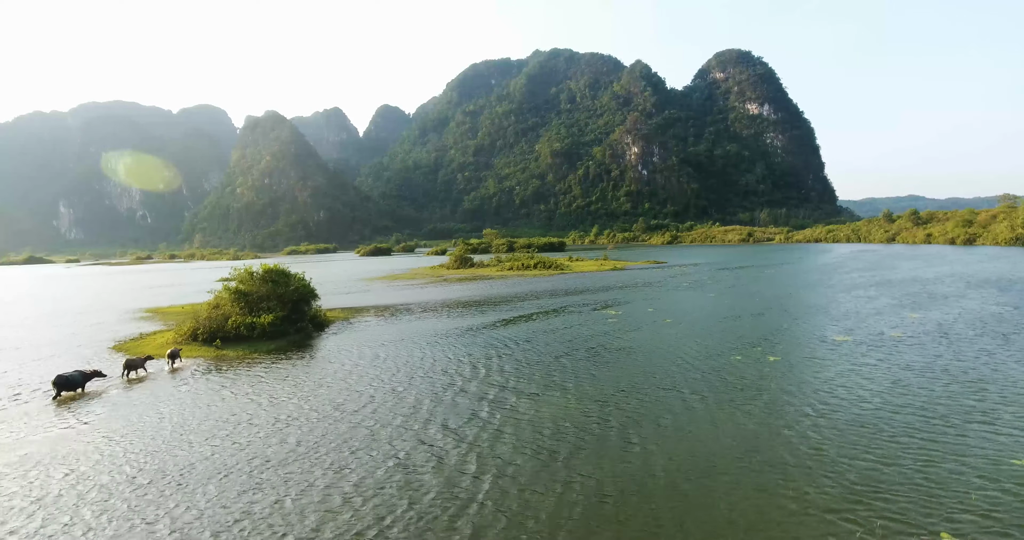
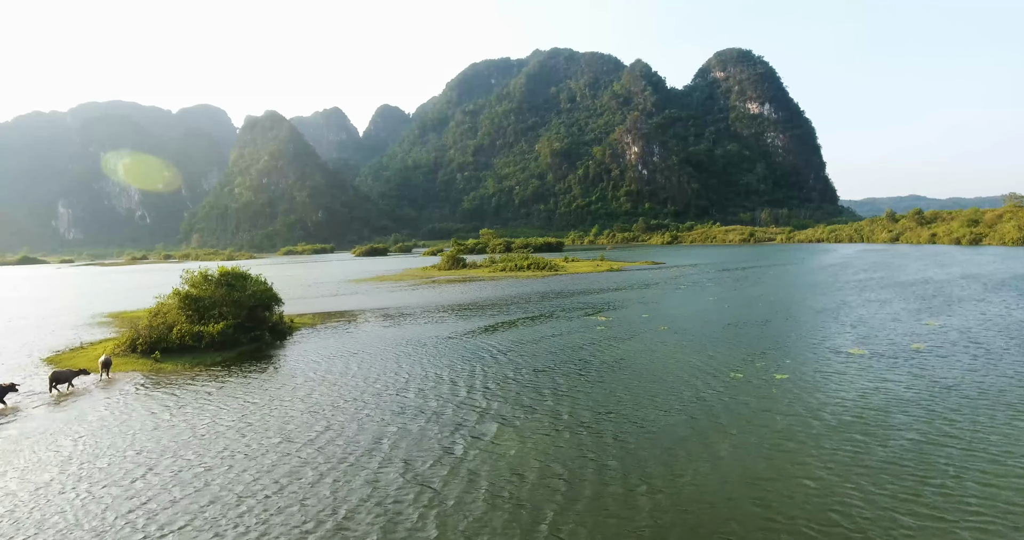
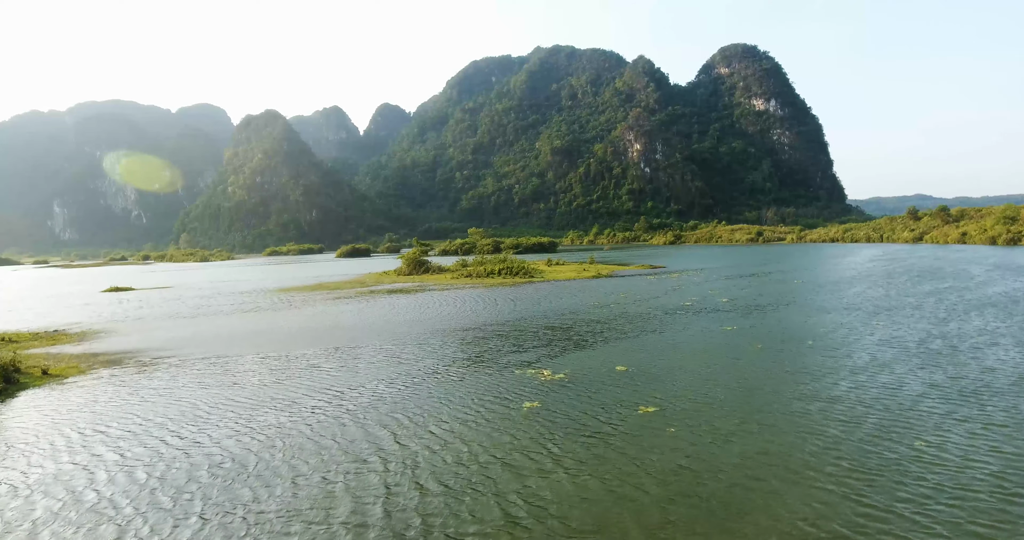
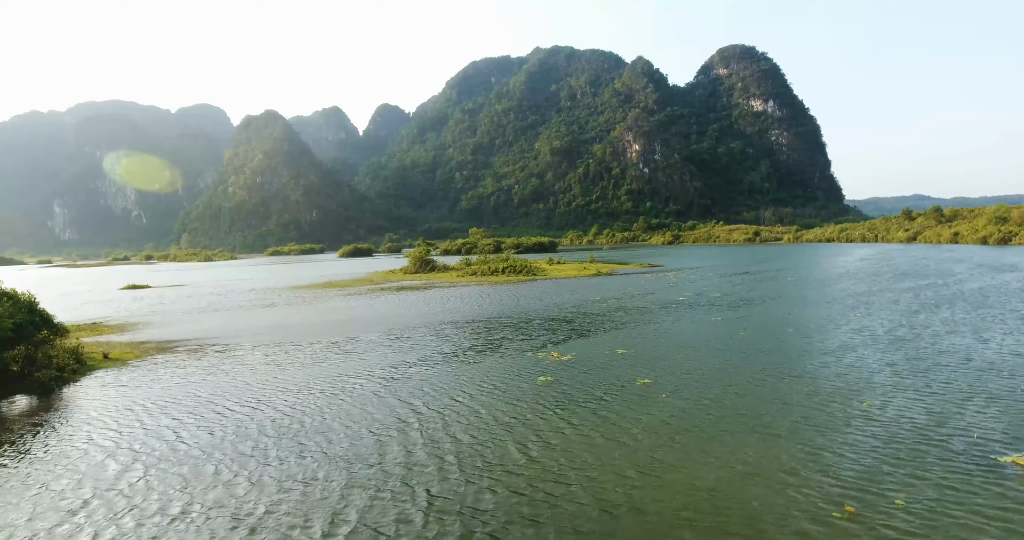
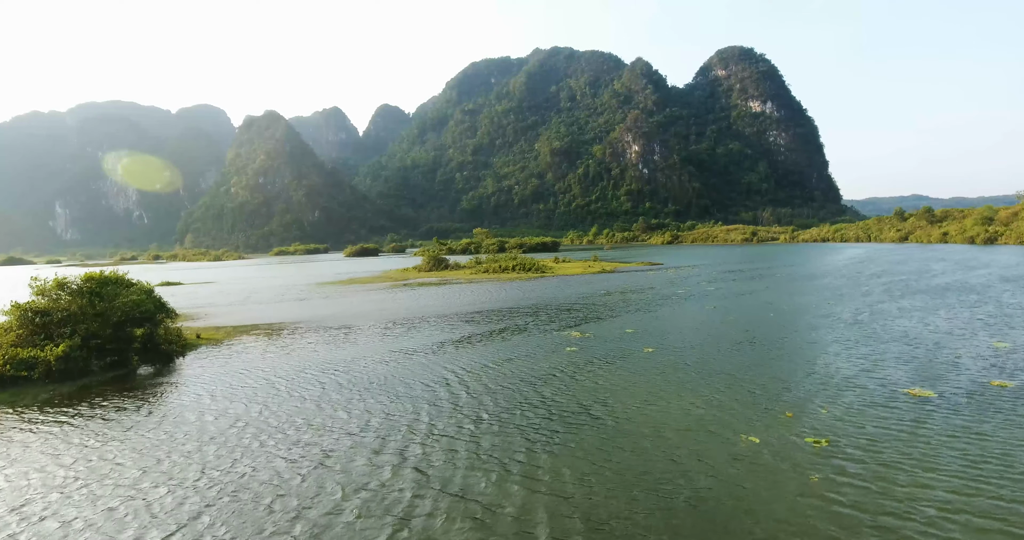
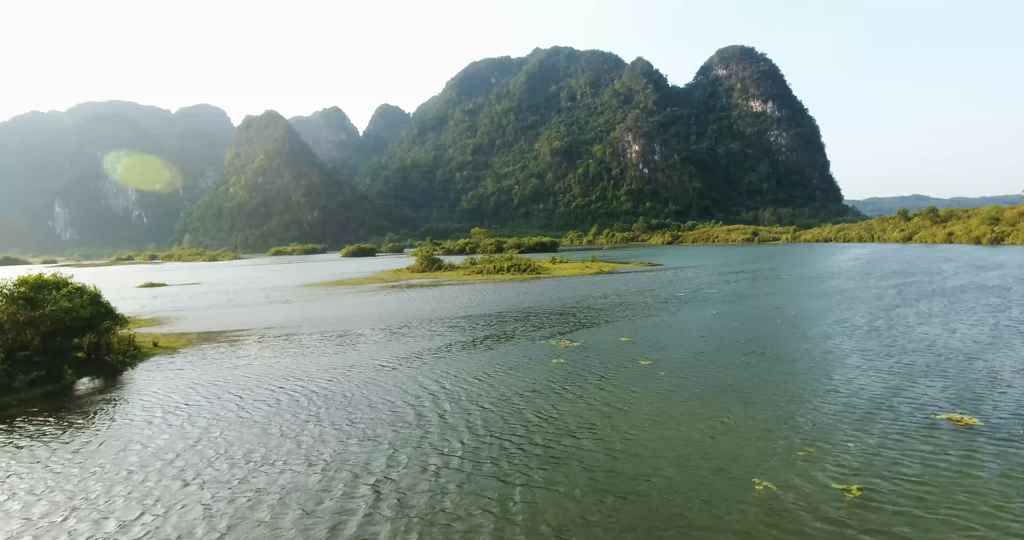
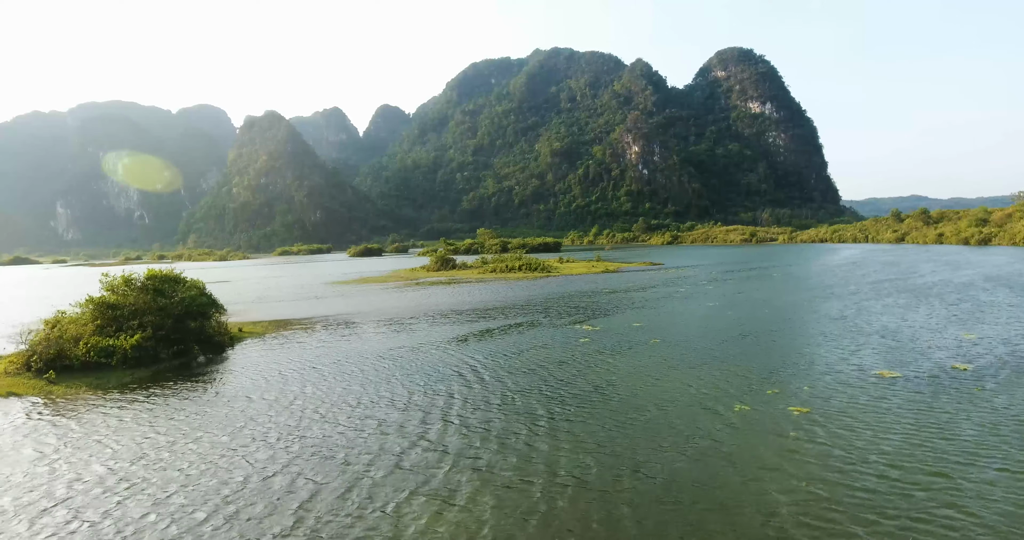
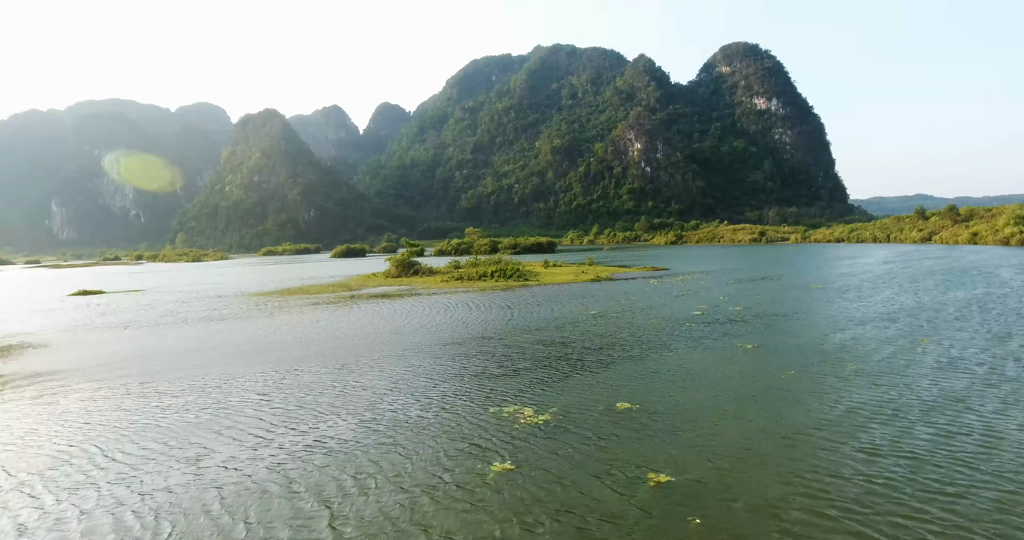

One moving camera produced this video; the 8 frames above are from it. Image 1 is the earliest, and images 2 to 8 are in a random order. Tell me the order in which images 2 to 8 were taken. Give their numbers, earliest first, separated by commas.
2, 7, 5, 6, 4, 3, 8
